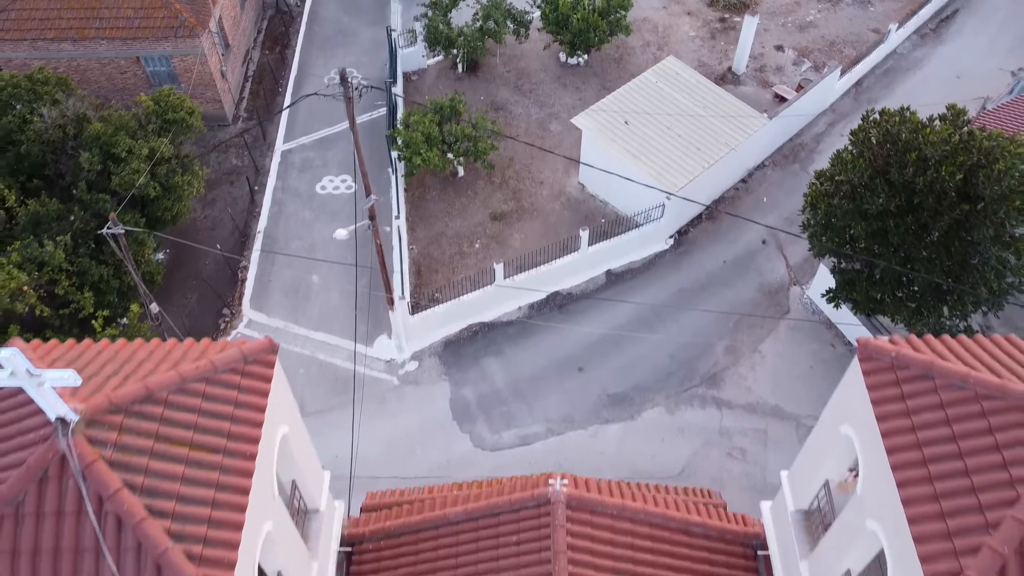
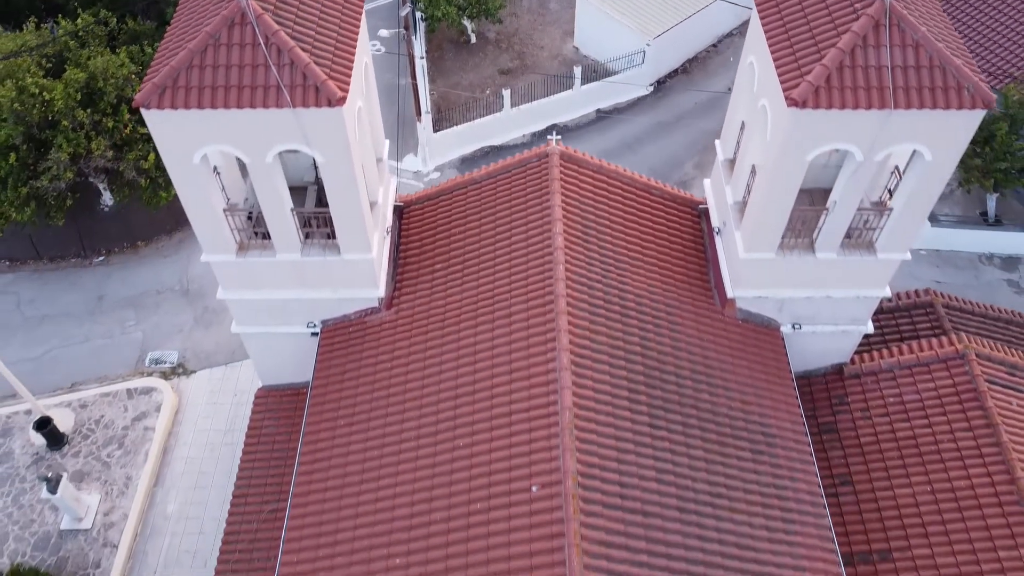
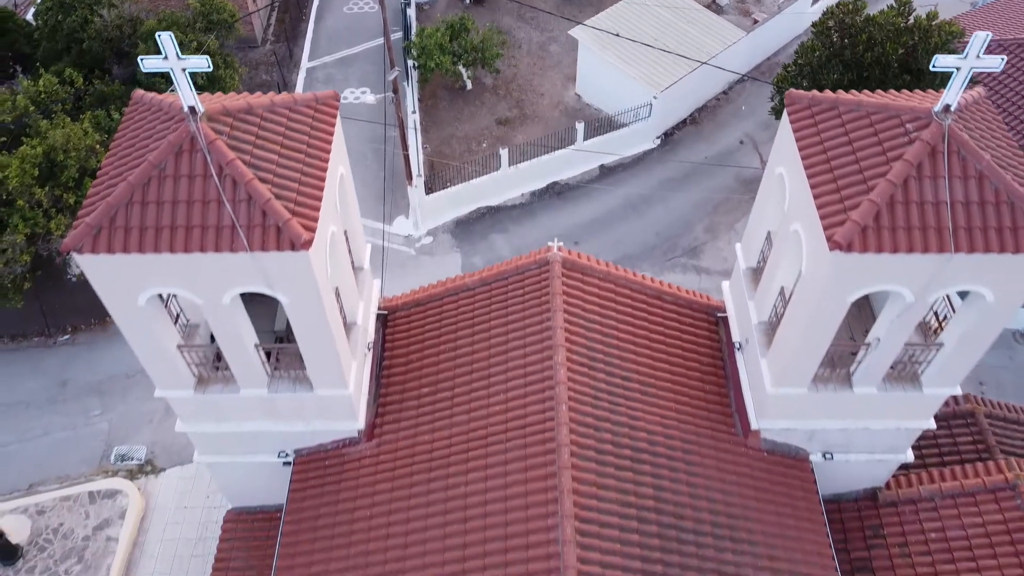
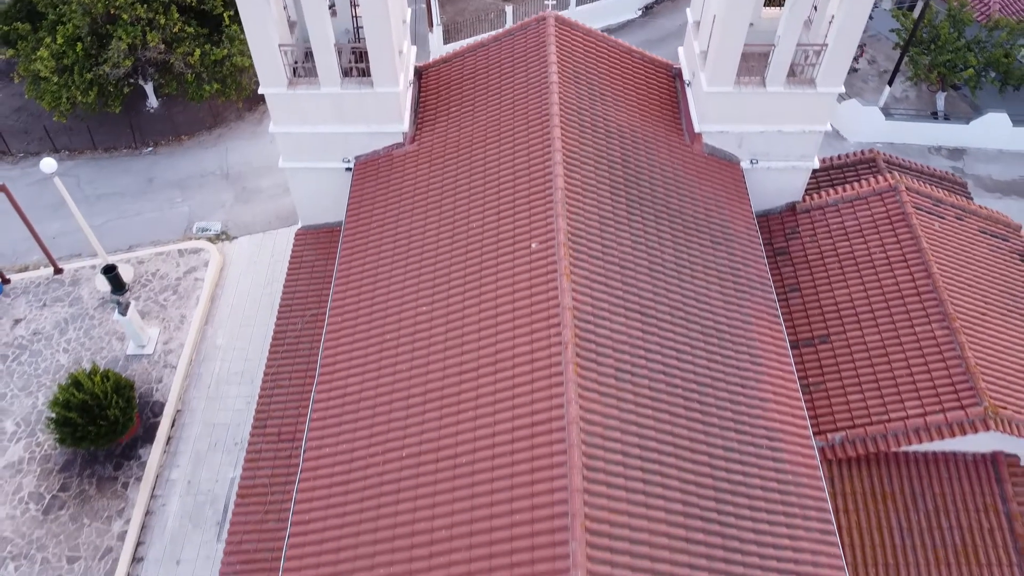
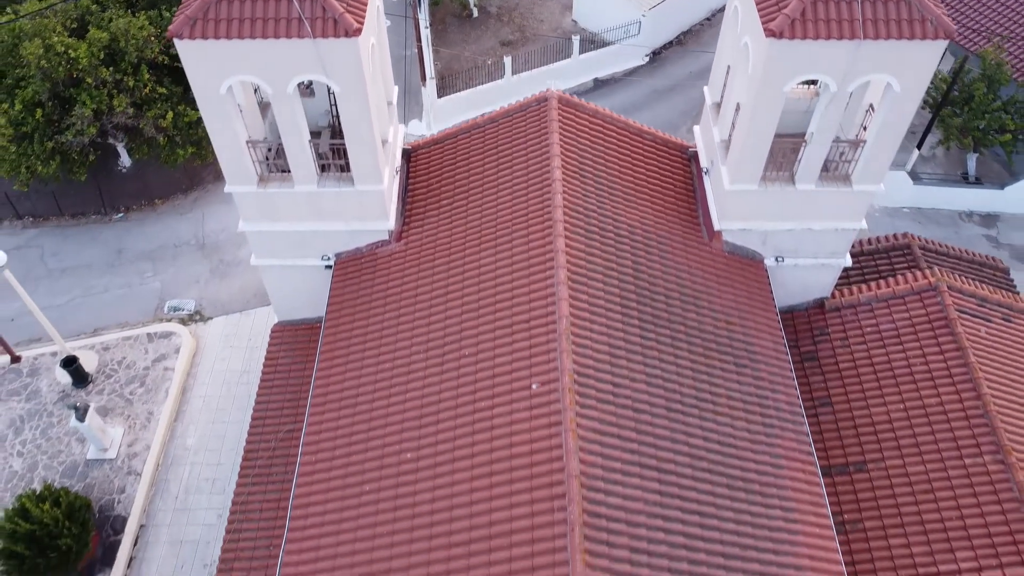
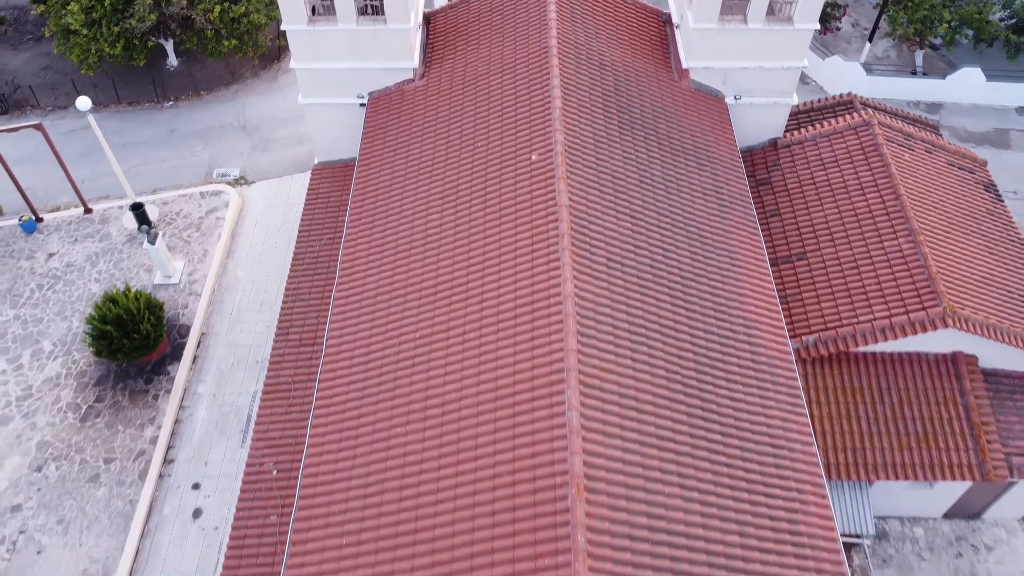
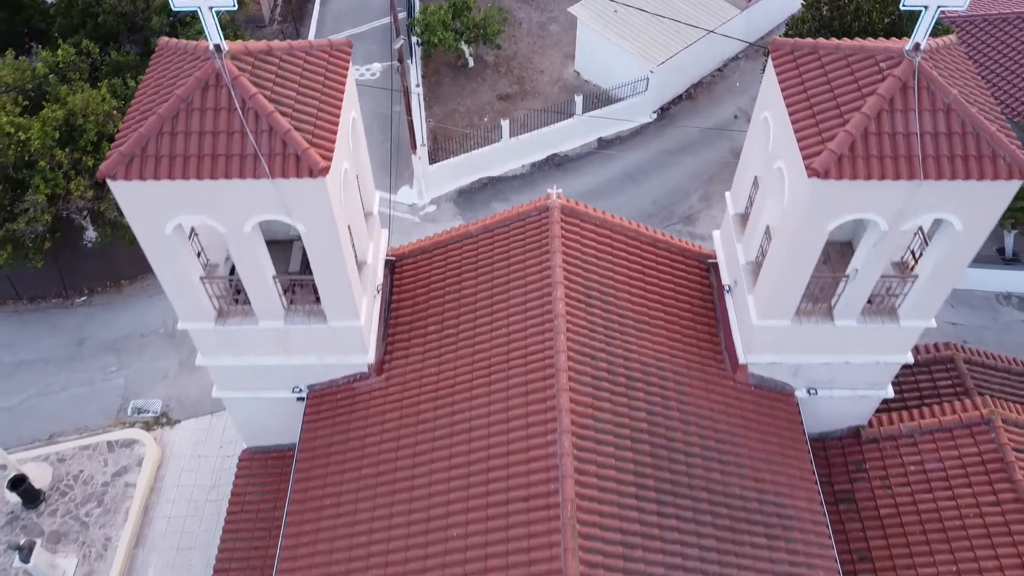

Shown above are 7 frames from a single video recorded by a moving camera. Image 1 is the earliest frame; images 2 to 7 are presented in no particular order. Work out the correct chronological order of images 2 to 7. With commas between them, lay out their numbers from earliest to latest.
3, 7, 2, 5, 4, 6
